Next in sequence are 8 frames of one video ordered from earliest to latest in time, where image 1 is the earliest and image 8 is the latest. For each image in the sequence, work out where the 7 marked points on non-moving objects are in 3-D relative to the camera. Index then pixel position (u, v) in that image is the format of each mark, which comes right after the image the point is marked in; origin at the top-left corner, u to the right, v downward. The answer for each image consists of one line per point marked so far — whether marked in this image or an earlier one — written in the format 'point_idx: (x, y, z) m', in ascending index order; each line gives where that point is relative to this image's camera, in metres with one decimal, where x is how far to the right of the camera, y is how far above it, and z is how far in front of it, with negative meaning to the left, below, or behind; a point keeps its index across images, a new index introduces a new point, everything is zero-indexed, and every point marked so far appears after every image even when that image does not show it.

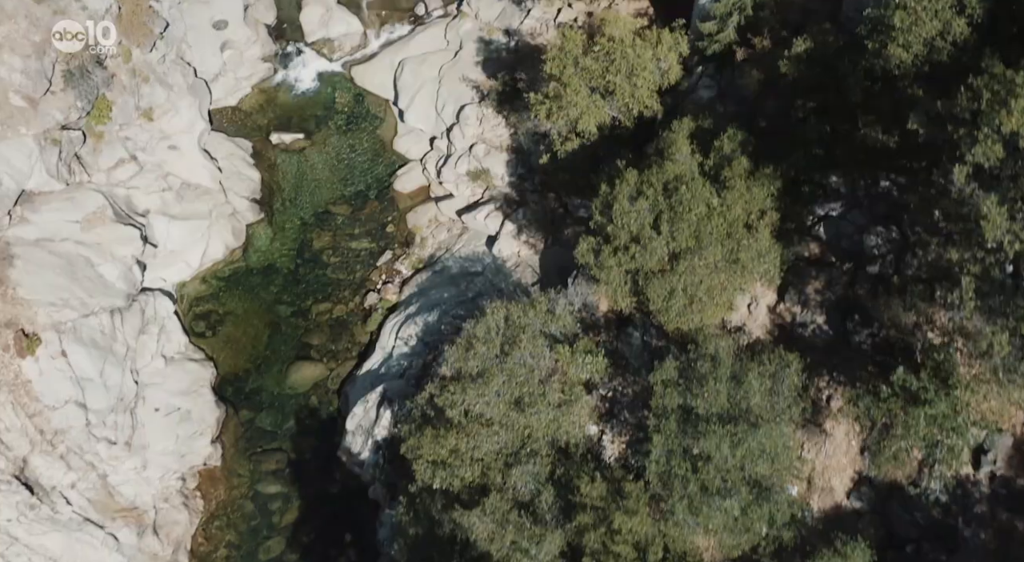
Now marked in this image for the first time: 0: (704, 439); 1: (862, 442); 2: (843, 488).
0: (+3.9, -3.1, +19.0) m
1: (+7.3, -3.2, +19.9) m
2: (+7.0, -4.2, +20.0) m
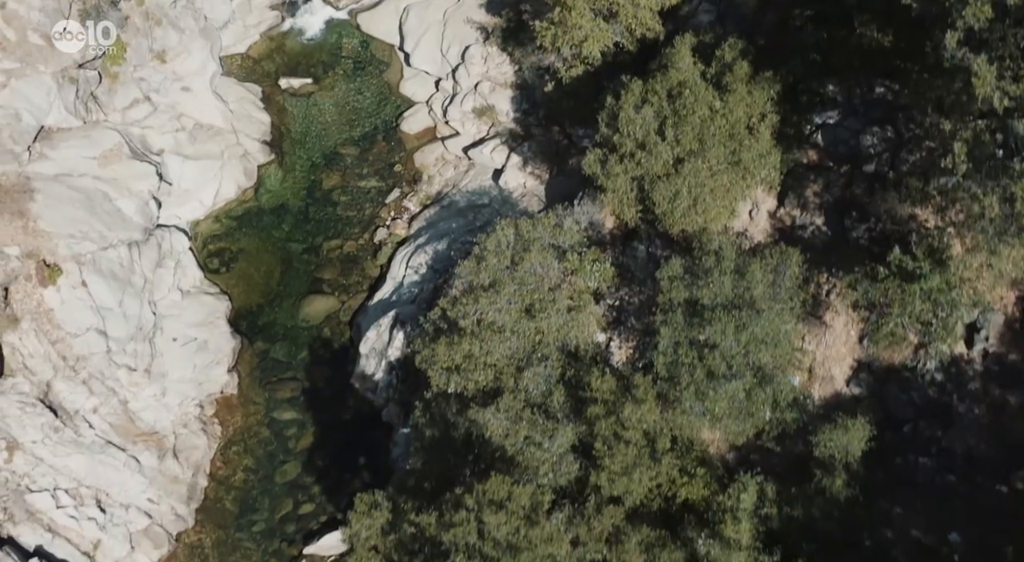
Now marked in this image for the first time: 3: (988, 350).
0: (+4.2, -0.9, +19.9) m
1: (+7.6, -1.0, +20.7) m
2: (+7.3, -2.0, +20.8) m
3: (+9.9, -1.3, +19.6) m
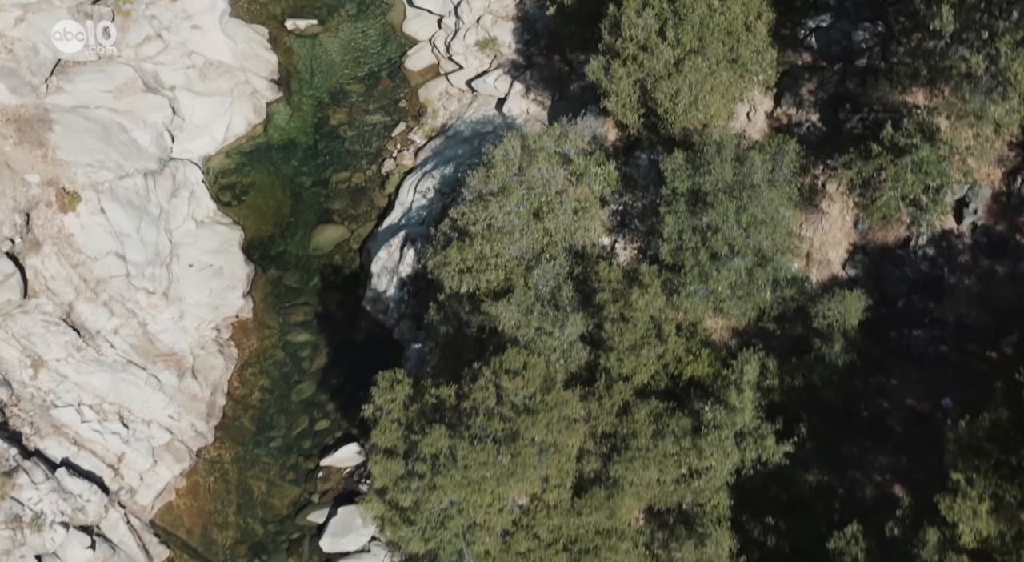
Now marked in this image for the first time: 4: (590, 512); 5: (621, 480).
0: (+4.4, +1.5, +20.8) m
1: (+7.9, +1.5, +21.7) m
2: (+7.6, +0.5, +21.8) m
3: (+10.1, +1.2, +20.6) m
4: (+1.6, -4.5, +19.1) m
5: (+2.2, -4.0, +19.2) m
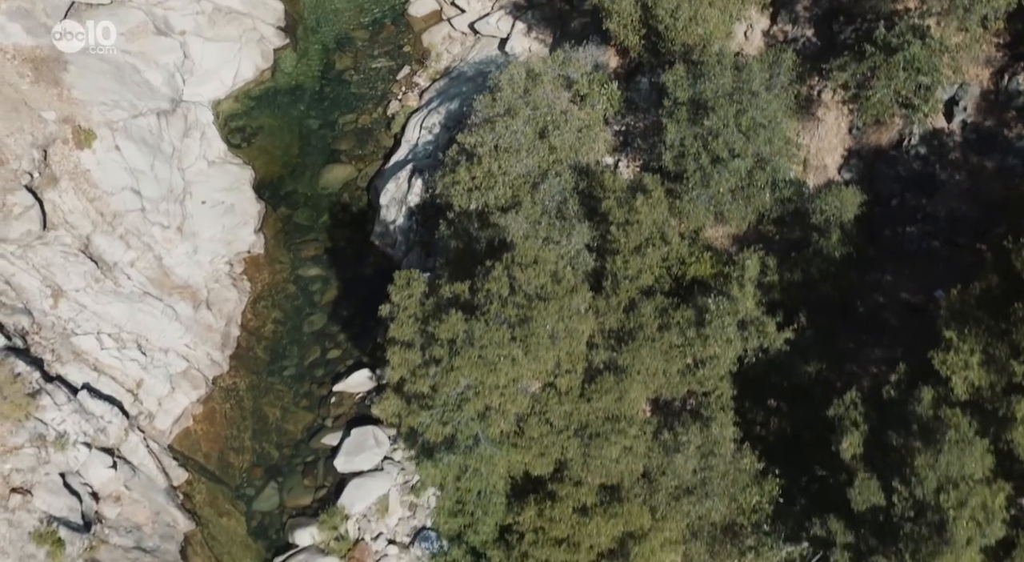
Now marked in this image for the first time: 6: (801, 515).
0: (+4.6, +3.7, +21.7) m
1: (+8.0, +3.8, +22.6) m
2: (+7.7, +2.7, +22.7) m
3: (+10.3, +3.5, +21.5) m
4: (+1.9, -2.4, +19.9) m
5: (+2.5, -1.8, +20.1) m
6: (+6.1, -4.7, +19.8) m
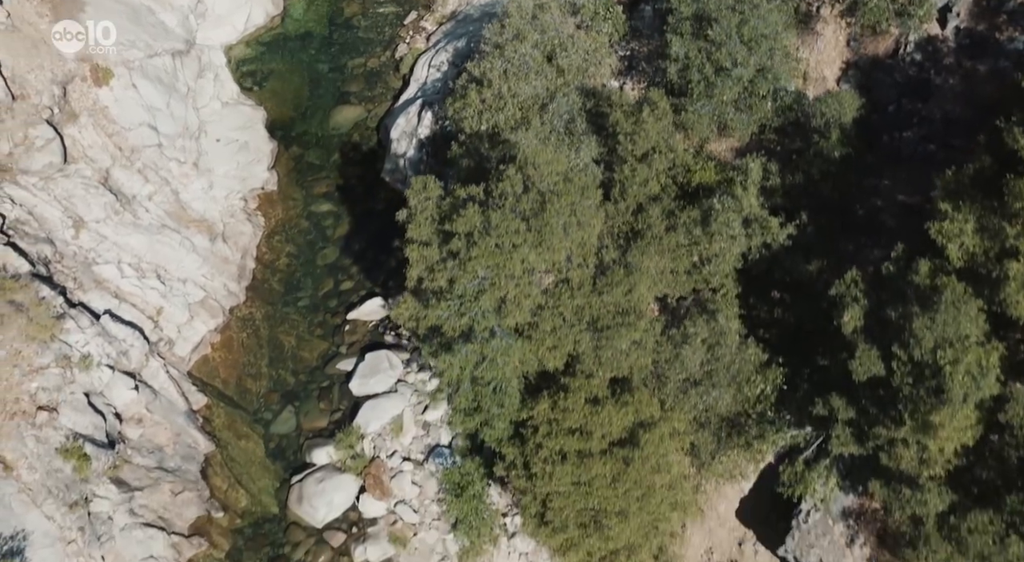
0: (+4.9, +6.0, +22.5) m
1: (+8.3, +6.0, +23.4) m
2: (+8.0, +5.0, +23.5) m
3: (+10.6, +5.8, +22.4) m
4: (+2.2, -0.2, +20.7) m
5: (+2.8, +0.4, +20.9) m
6: (+6.4, -2.5, +20.7) m
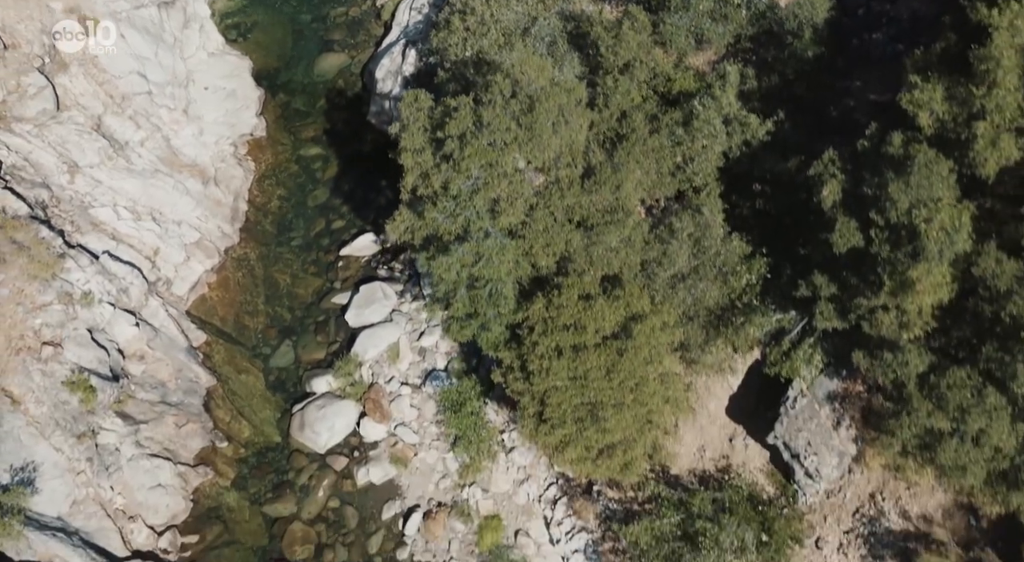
0: (+4.4, +8.3, +23.4) m
1: (+7.8, +8.5, +24.4) m
2: (+7.6, +7.4, +24.5) m
3: (+10.1, +8.3, +23.3) m
4: (+2.0, +2.1, +21.6) m
5: (+2.6, +2.7, +21.7) m
6: (+6.3, -0.1, +21.6) m
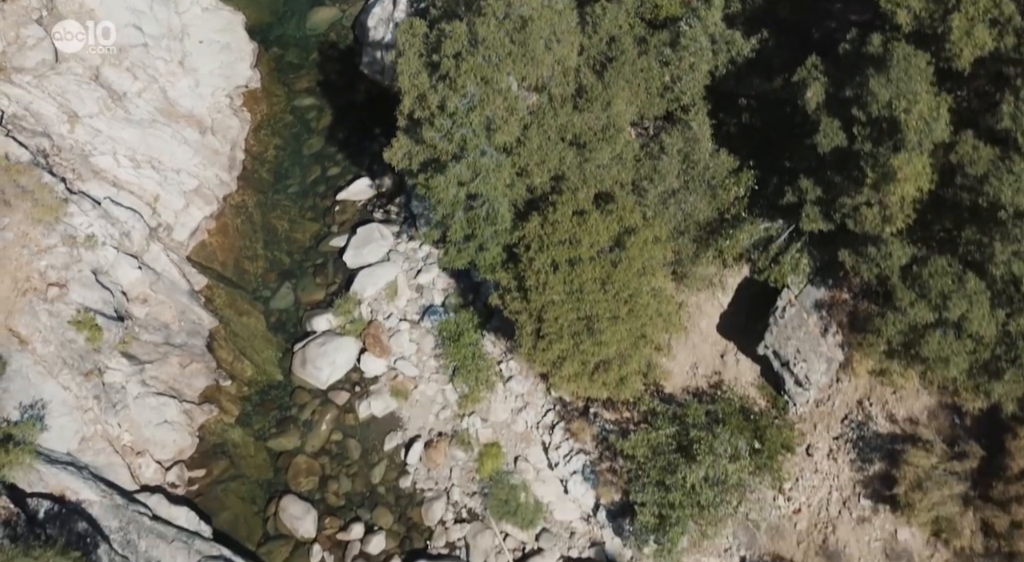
0: (+4.1, +10.3, +24.1) m
1: (+7.5, +10.6, +25.1) m
2: (+7.3, +9.5, +25.2) m
3: (+9.8, +10.5, +24.1) m
4: (+1.8, +4.0, +22.3) m
5: (+2.4, +4.7, +22.4) m
6: (+6.2, +2.0, +22.4) m
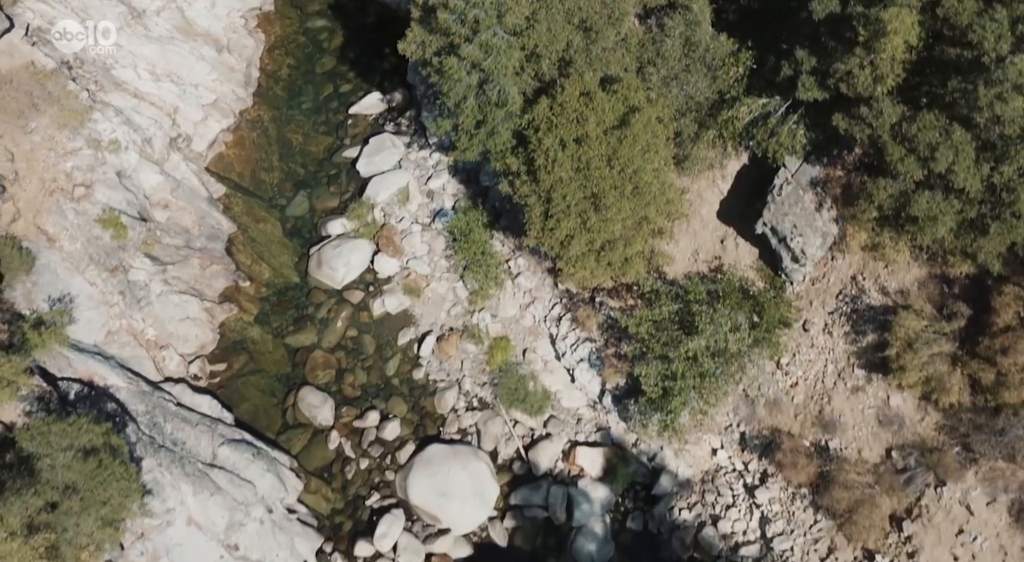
0: (+4.3, +13.3, +25.2) m
1: (+7.7, +13.6, +26.2) m
2: (+7.5, +12.6, +26.4) m
3: (+10.0, +13.5, +25.3) m
4: (+2.1, +7.0, +23.4) m
5: (+2.7, +7.7, +23.6) m
6: (+6.4, +5.0, +23.5) m
